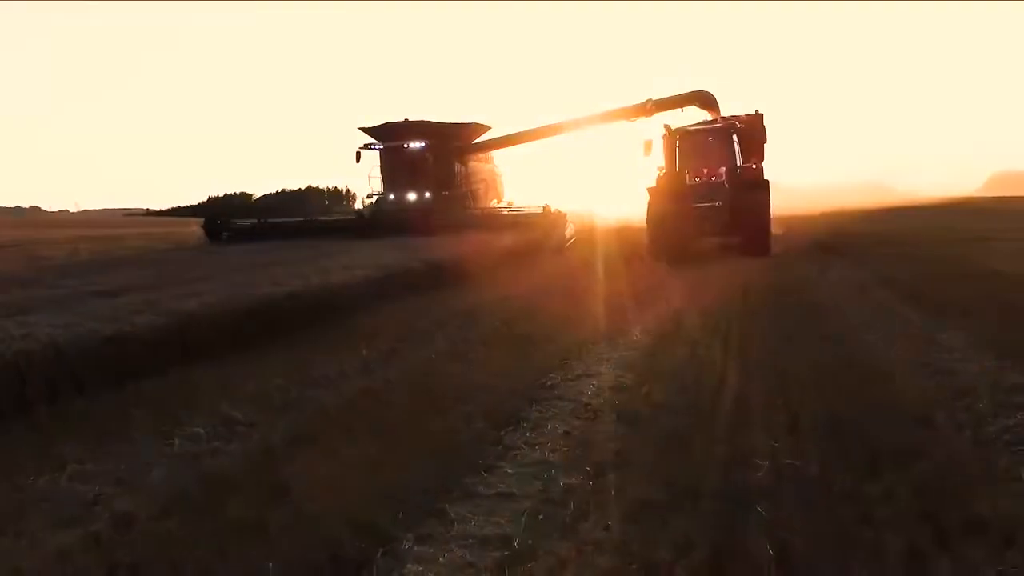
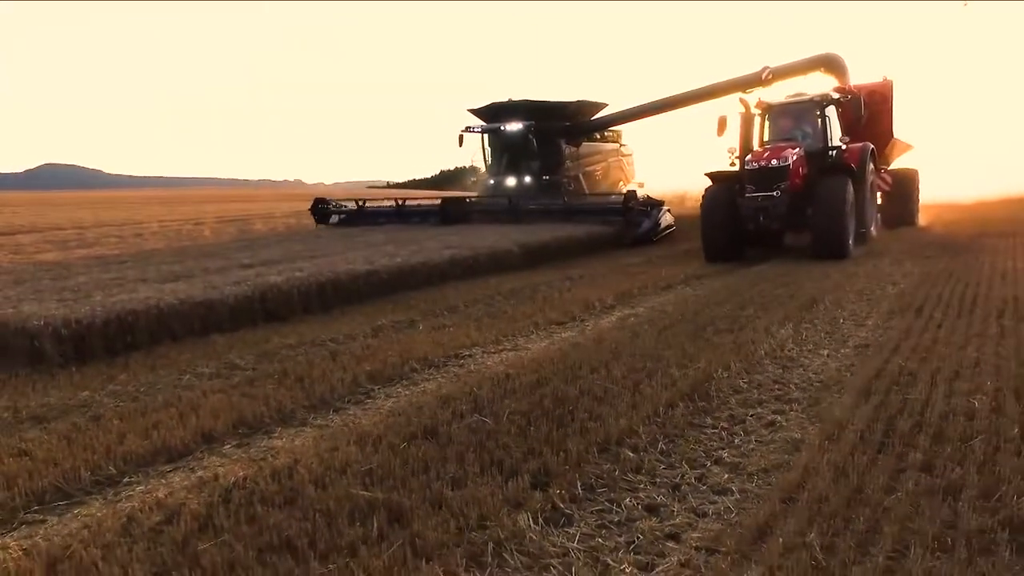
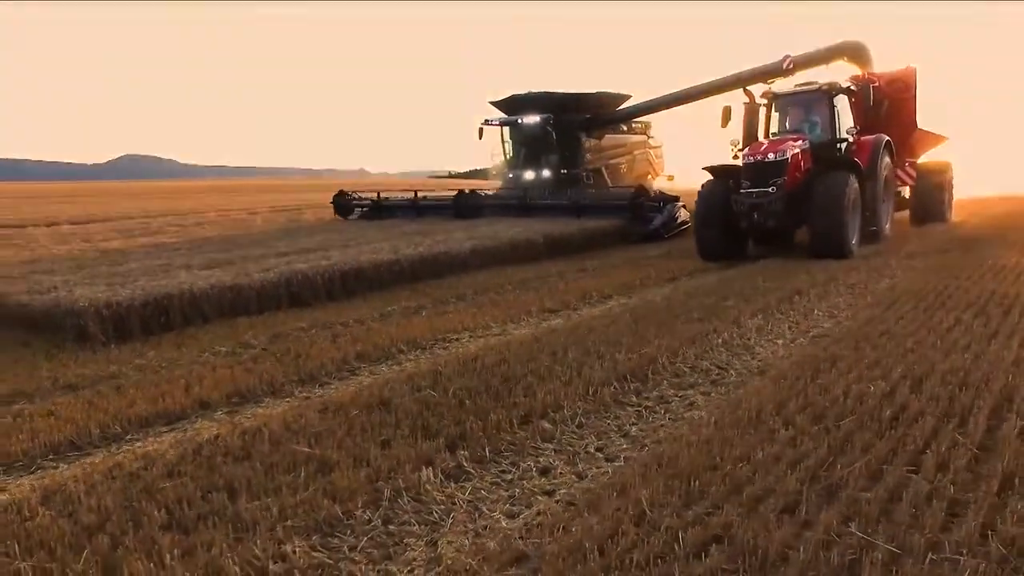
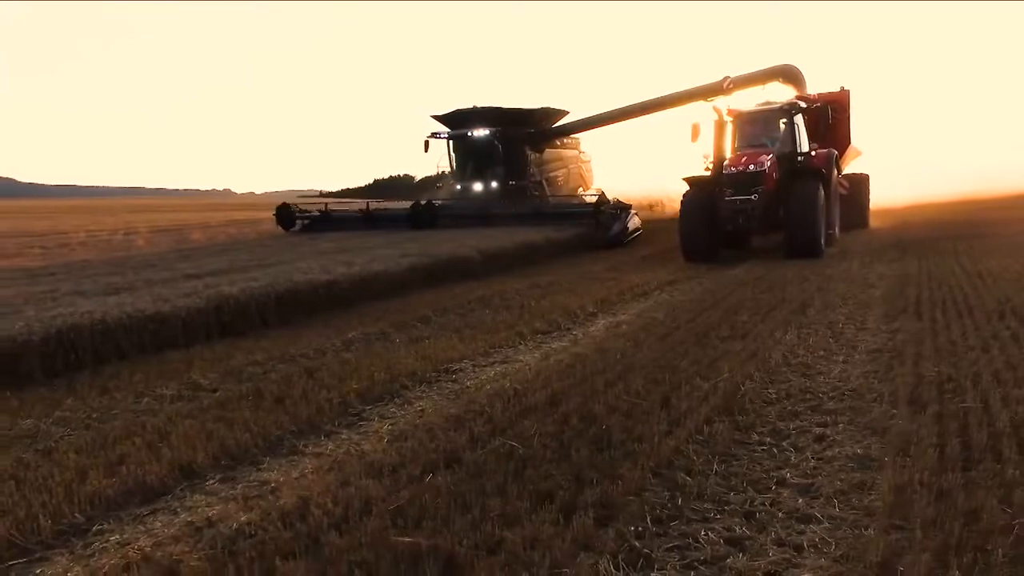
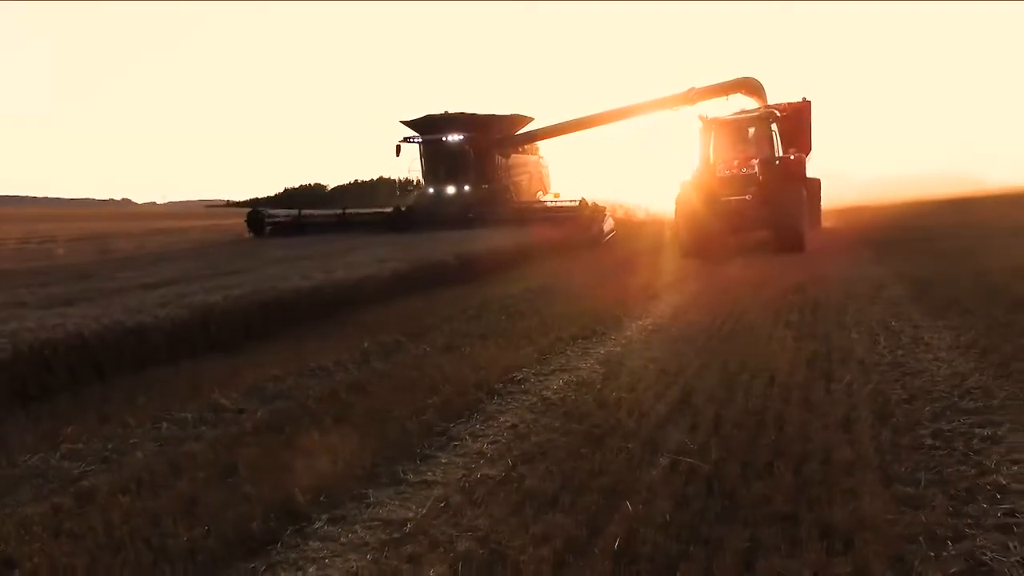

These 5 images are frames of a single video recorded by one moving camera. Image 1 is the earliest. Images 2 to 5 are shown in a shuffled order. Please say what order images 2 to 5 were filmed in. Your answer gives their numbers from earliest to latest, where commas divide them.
5, 4, 2, 3
